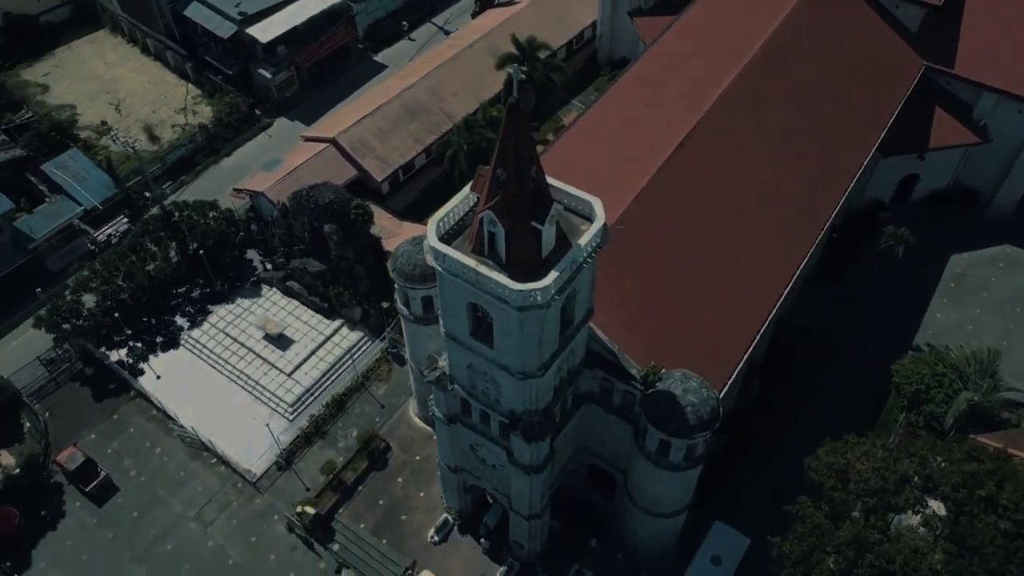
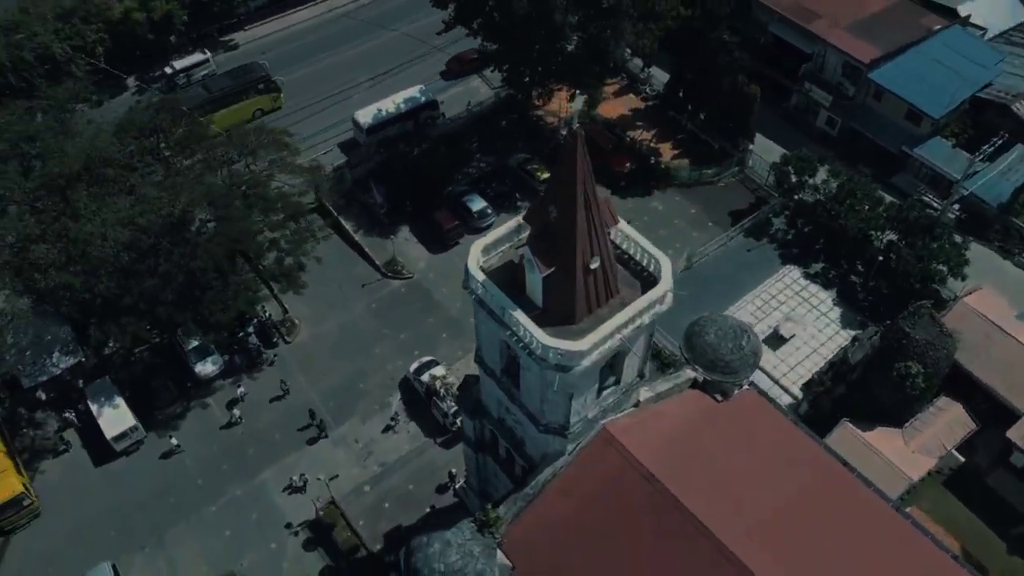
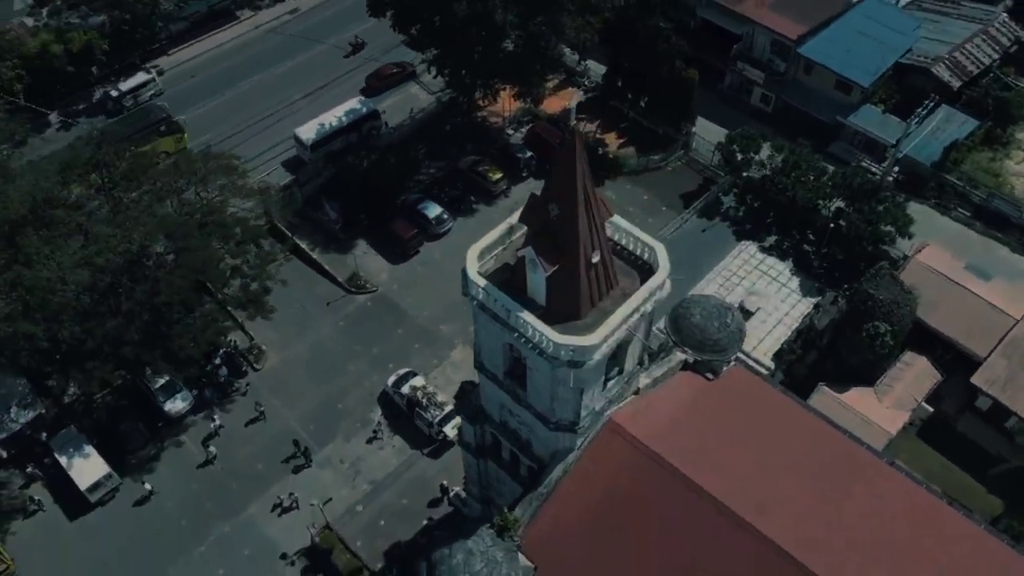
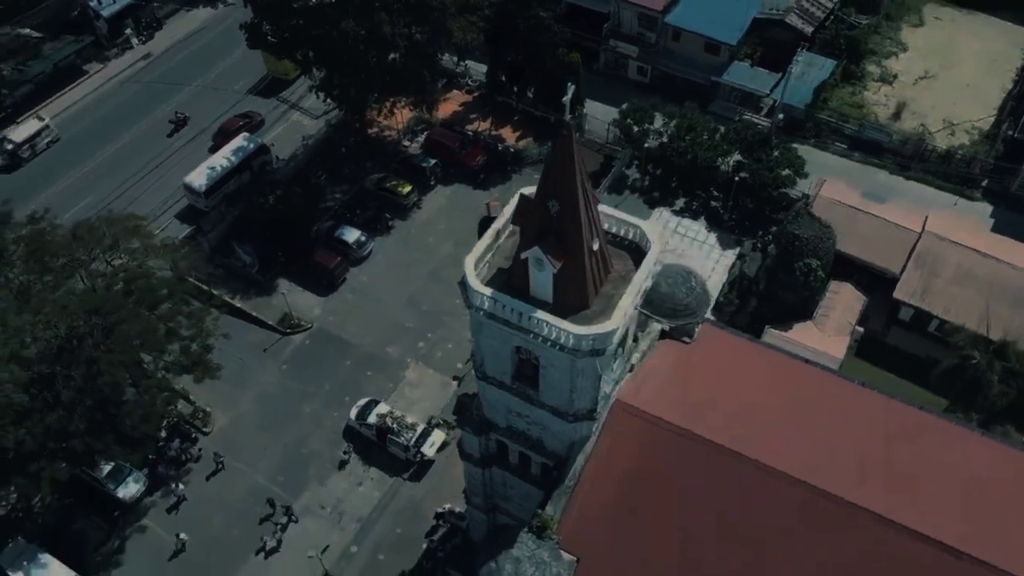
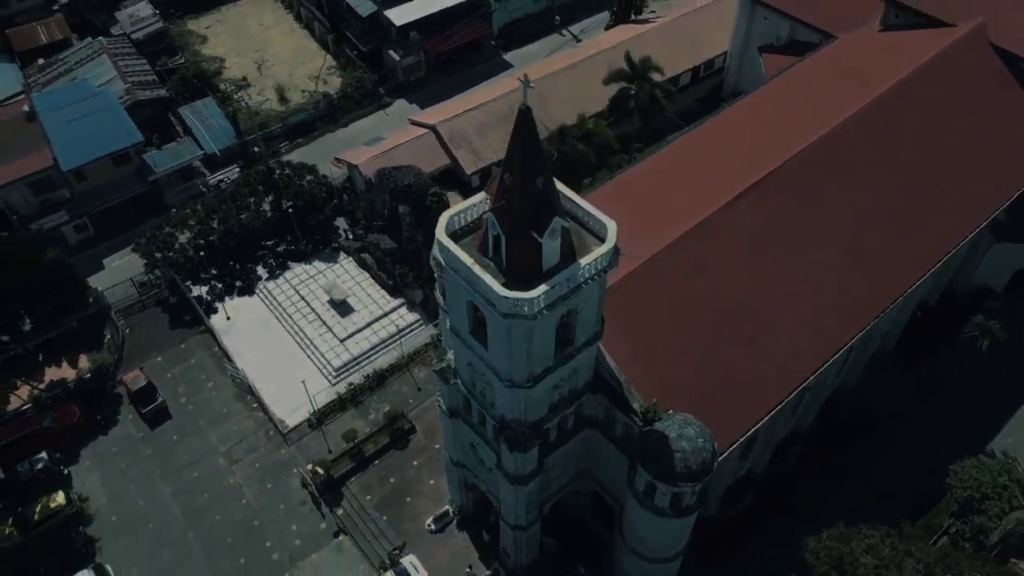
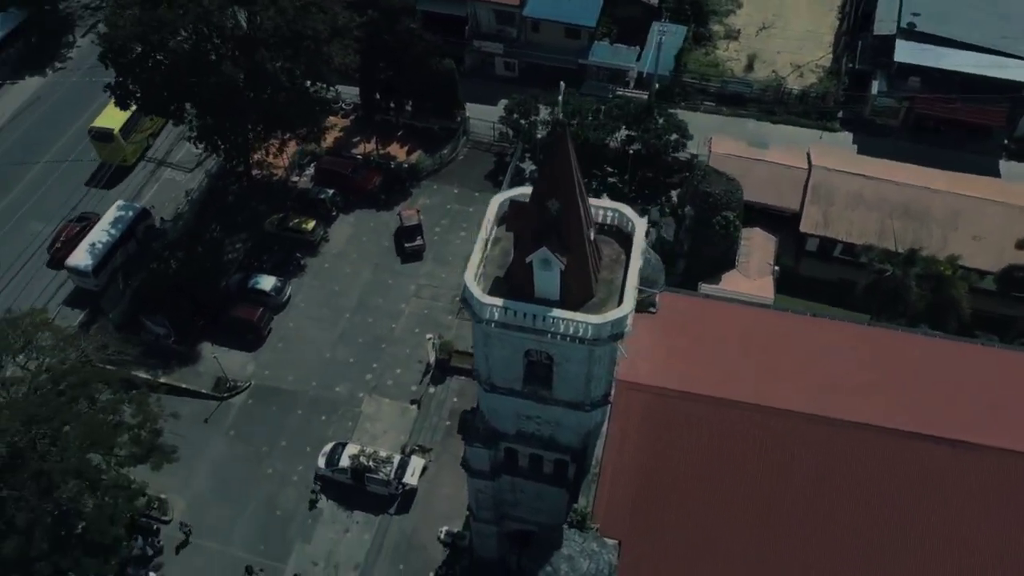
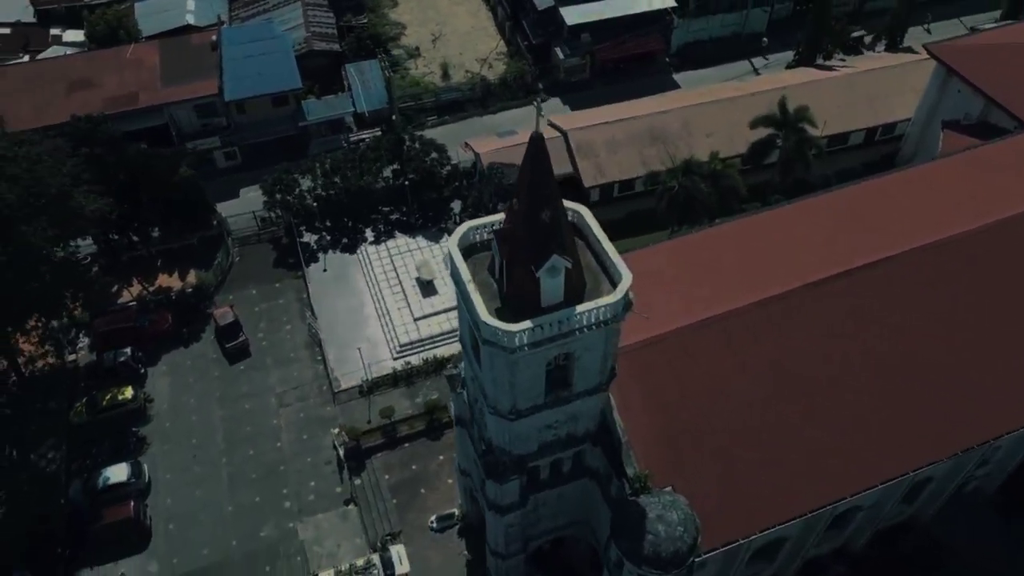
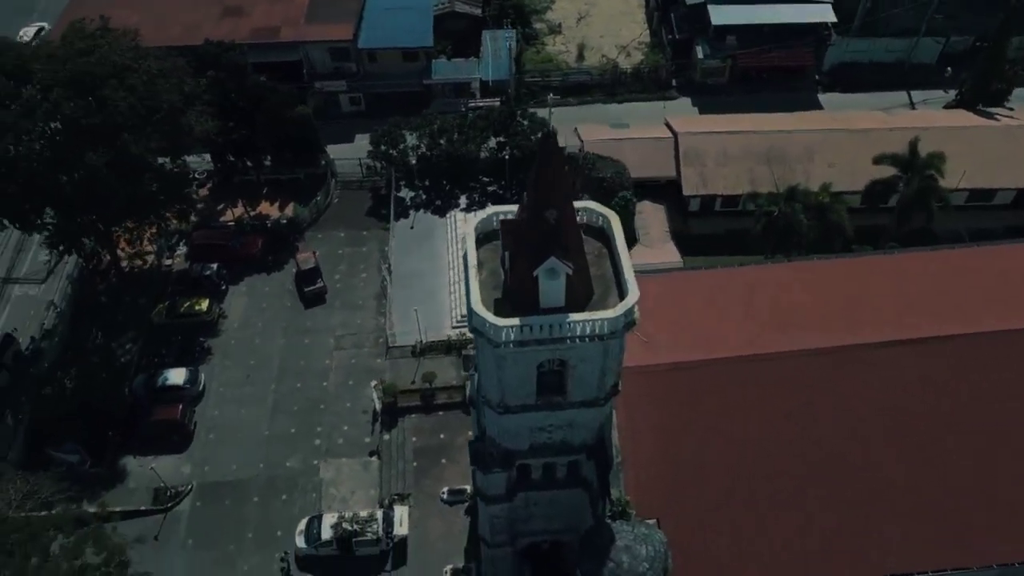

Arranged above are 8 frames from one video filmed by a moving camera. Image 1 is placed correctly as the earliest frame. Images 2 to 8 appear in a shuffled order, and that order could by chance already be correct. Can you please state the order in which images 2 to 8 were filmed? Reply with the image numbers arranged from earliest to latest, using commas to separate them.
5, 7, 8, 6, 4, 3, 2
